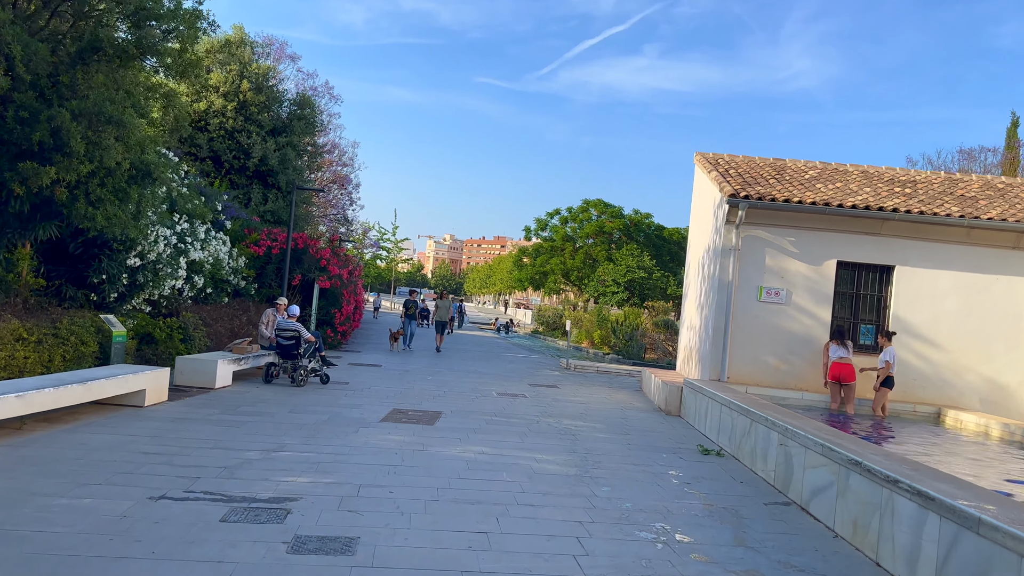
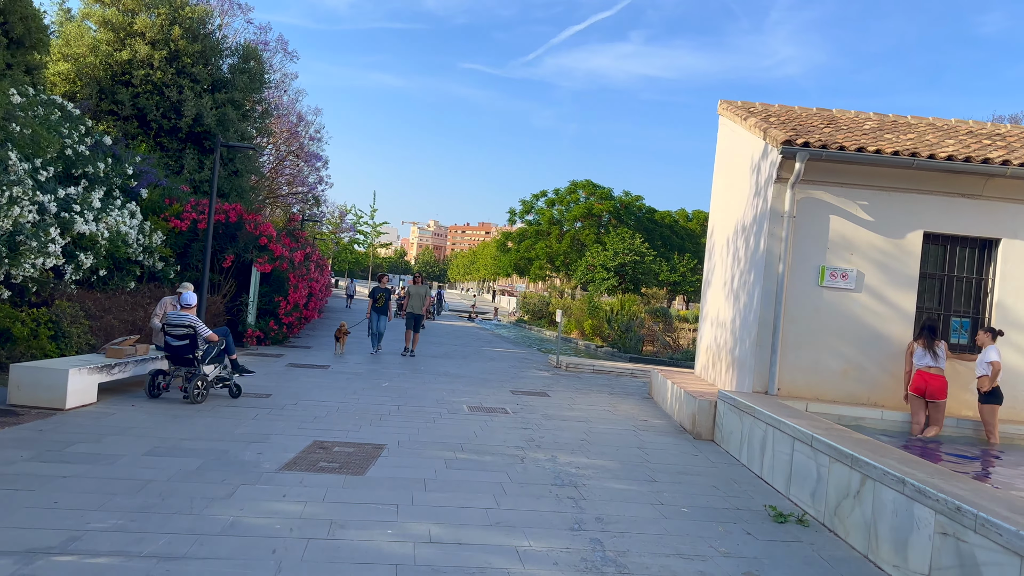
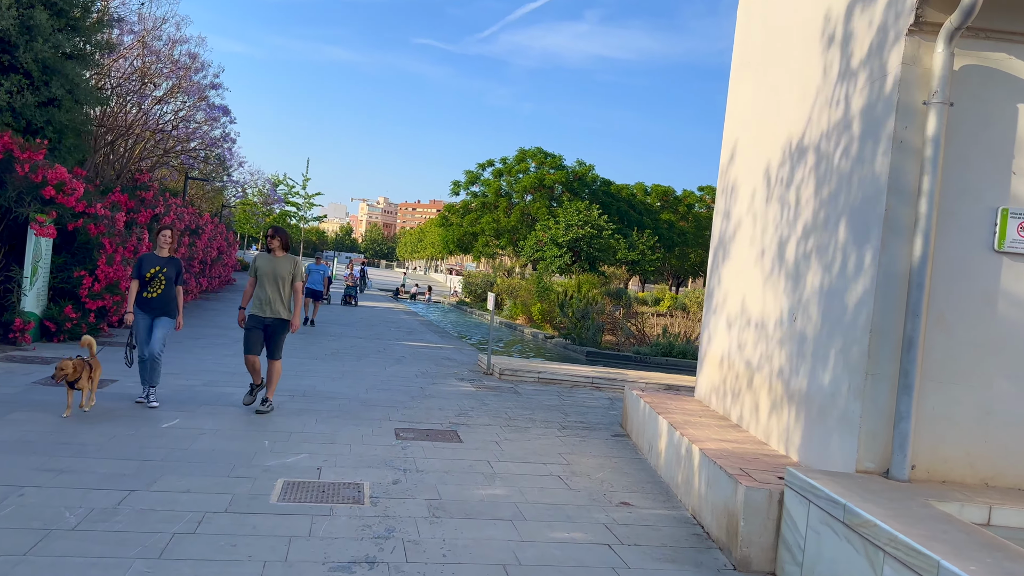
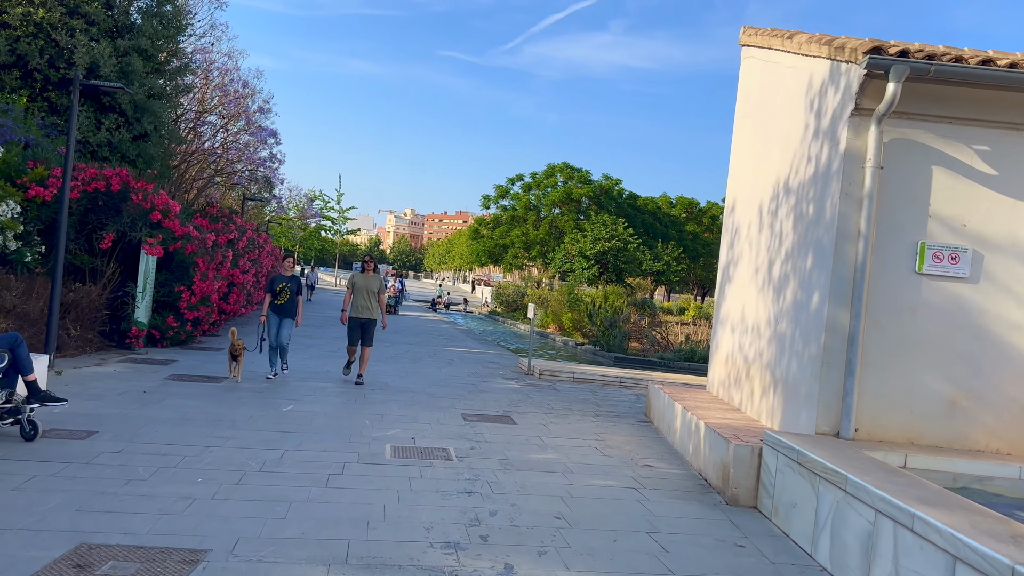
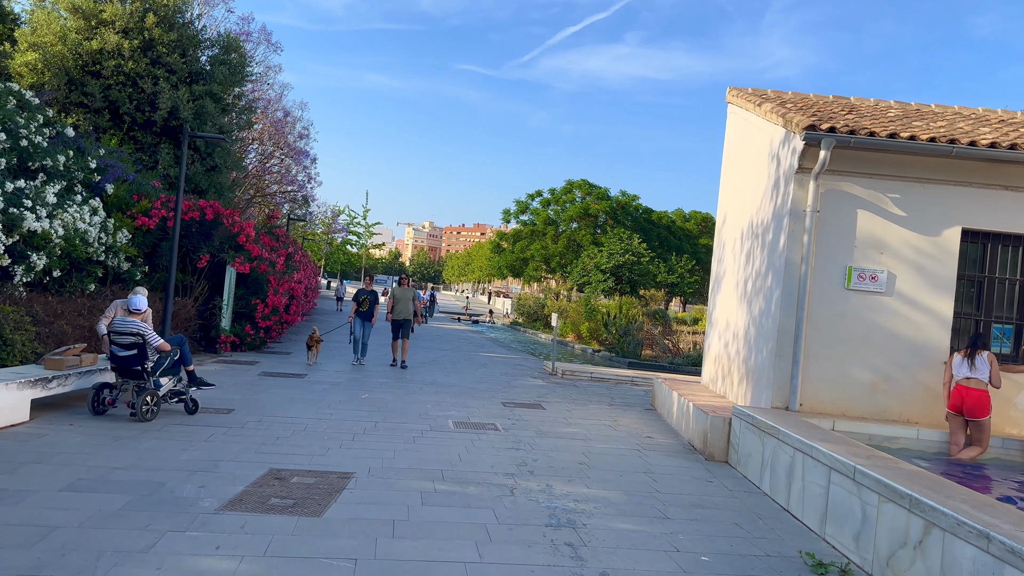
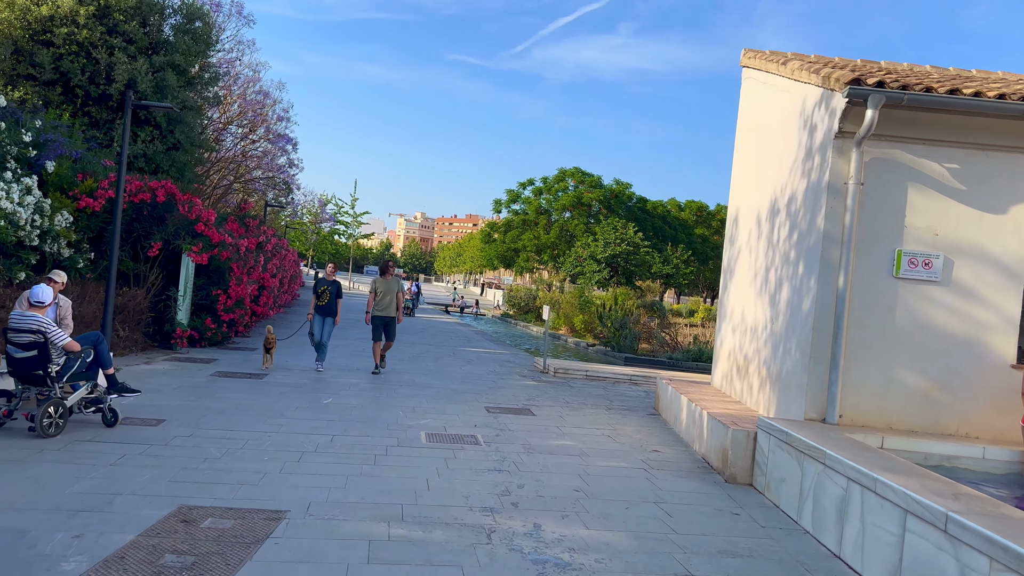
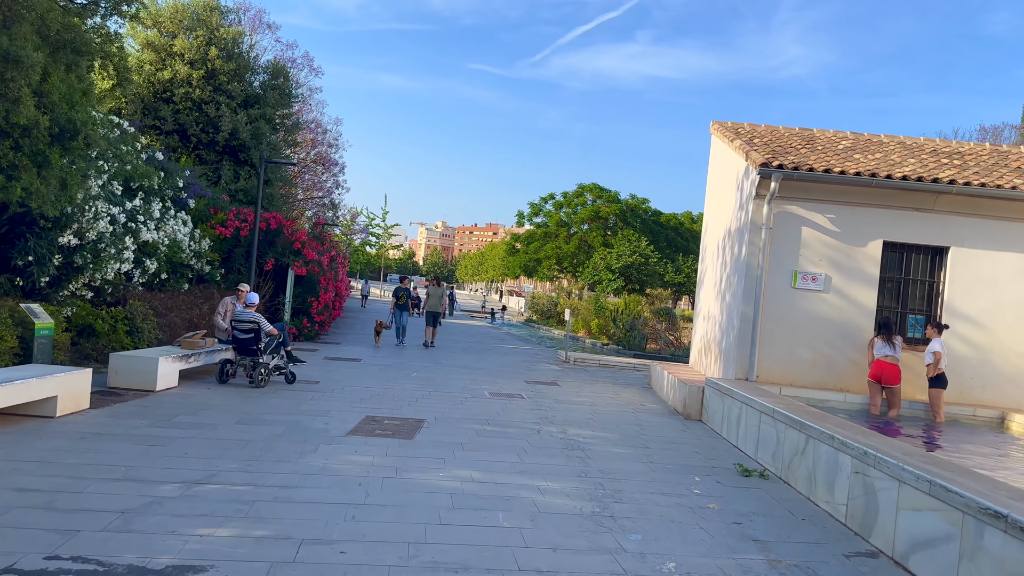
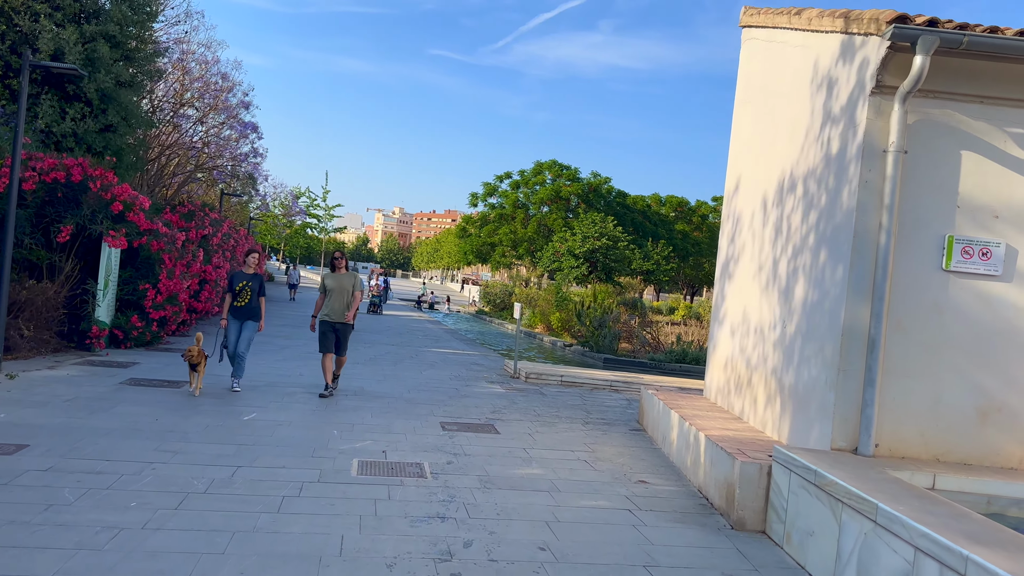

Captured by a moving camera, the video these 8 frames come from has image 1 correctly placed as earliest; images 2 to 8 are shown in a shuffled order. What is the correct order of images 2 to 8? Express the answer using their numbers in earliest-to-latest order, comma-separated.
7, 2, 5, 6, 4, 8, 3
